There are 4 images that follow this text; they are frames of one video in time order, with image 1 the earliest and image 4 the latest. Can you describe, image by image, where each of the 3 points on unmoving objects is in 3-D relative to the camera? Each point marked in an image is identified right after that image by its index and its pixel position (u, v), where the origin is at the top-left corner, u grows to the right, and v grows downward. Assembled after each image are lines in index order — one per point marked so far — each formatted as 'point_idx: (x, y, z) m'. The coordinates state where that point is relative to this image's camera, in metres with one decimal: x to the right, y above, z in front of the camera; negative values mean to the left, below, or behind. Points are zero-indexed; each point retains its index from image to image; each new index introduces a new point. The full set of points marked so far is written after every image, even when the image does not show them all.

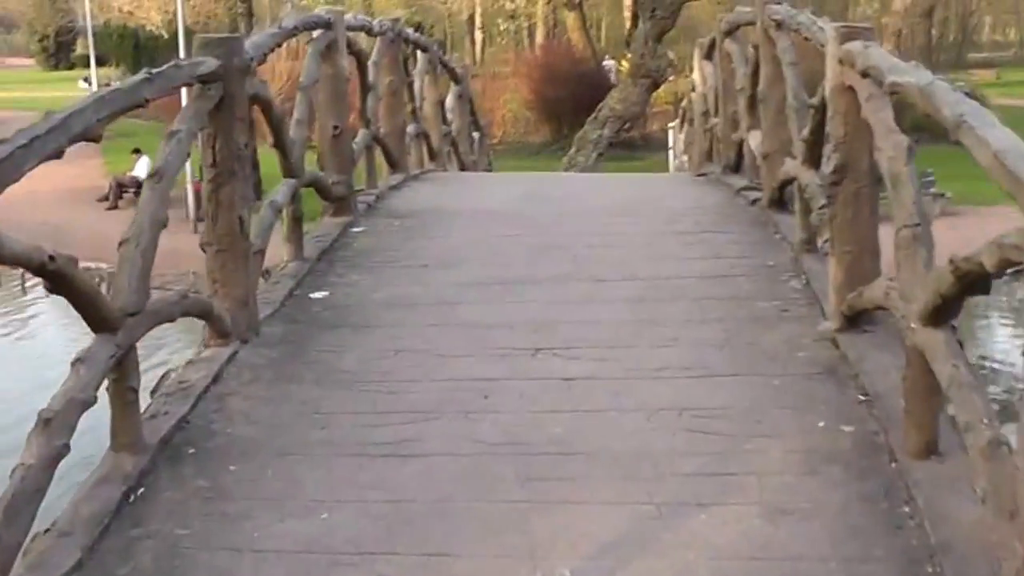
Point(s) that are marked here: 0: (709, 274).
0: (+0.5, 0.0, +4.6) m
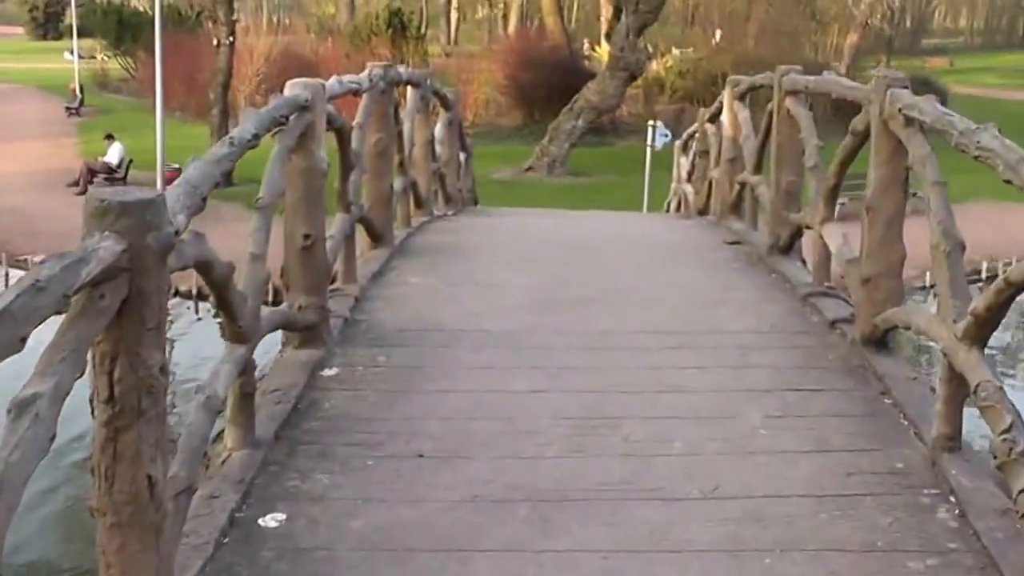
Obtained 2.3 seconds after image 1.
0: (+0.5, -0.4, +3.3) m
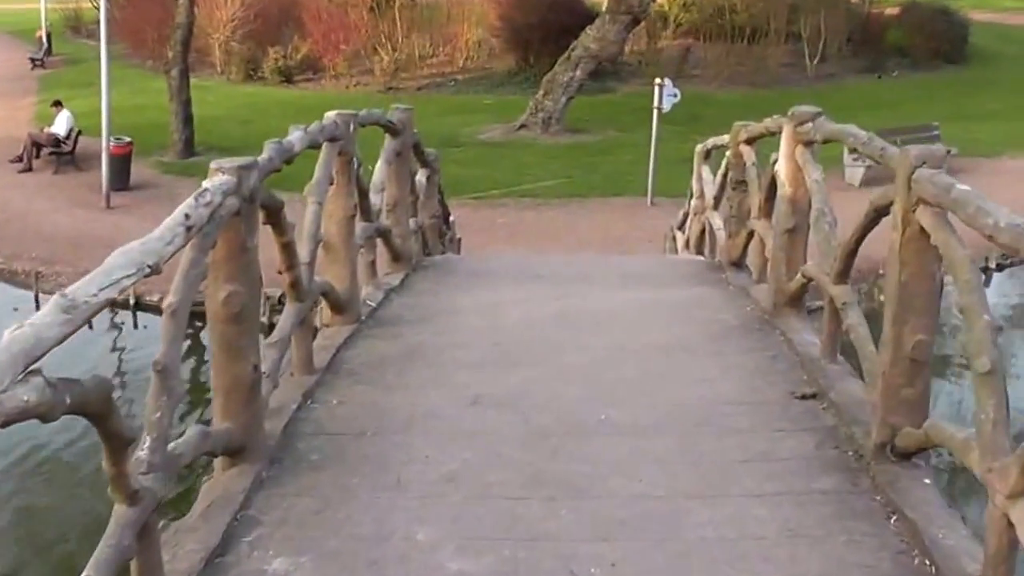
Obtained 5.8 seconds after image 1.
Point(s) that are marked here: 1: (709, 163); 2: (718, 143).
0: (+0.5, -0.9, +1.0) m
1: (+0.9, +0.6, +9.0) m
2: (+0.9, +0.7, +8.4) m
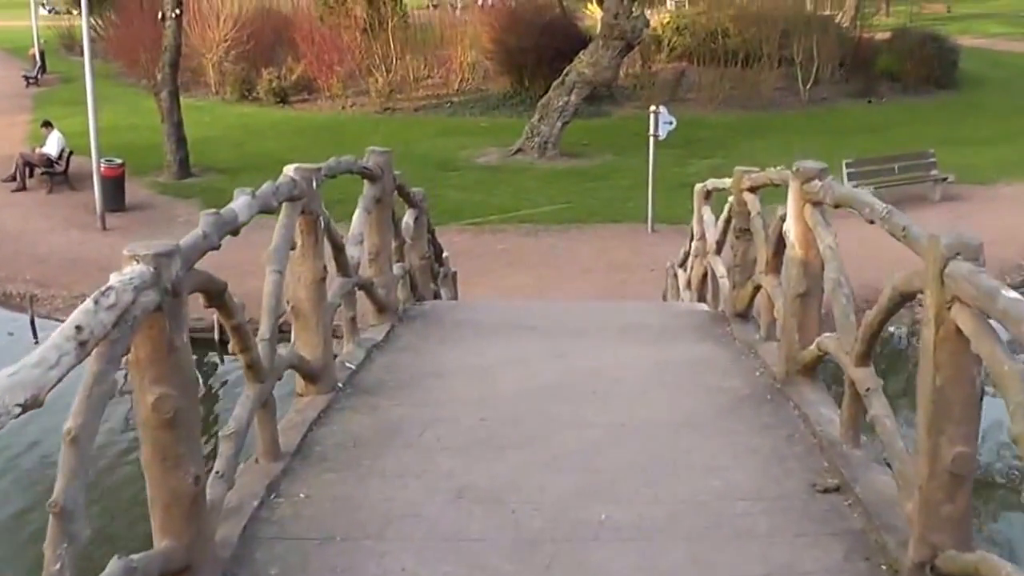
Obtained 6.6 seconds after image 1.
0: (+0.4, -1.1, +0.5) m
1: (+0.9, +0.4, +8.6) m
2: (+0.9, +0.4, +7.9) m
